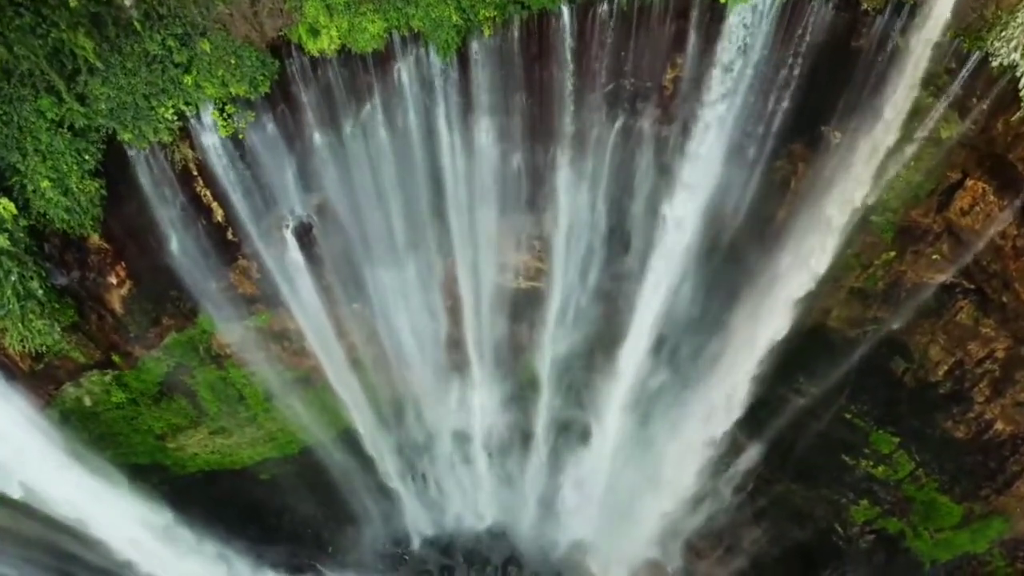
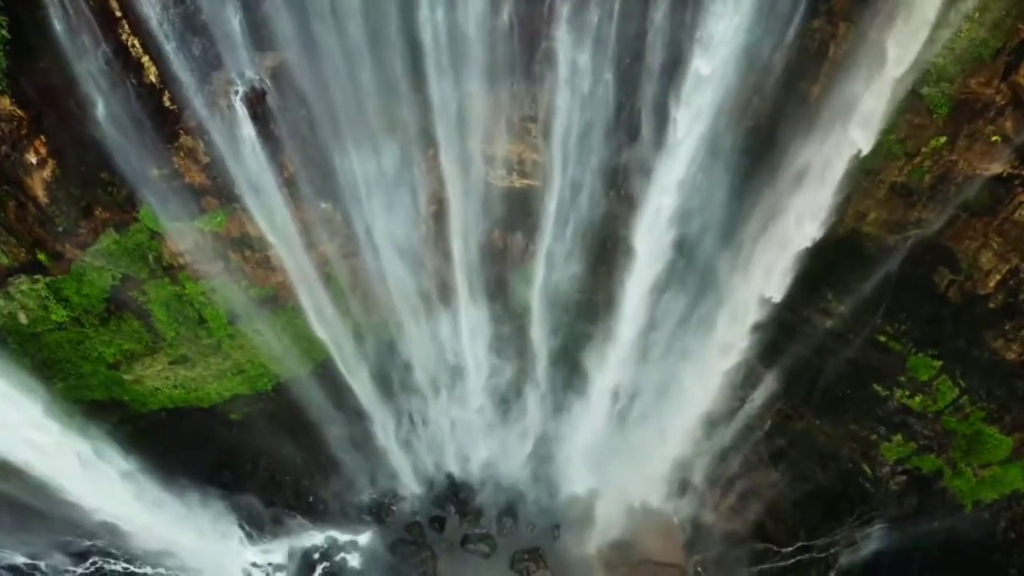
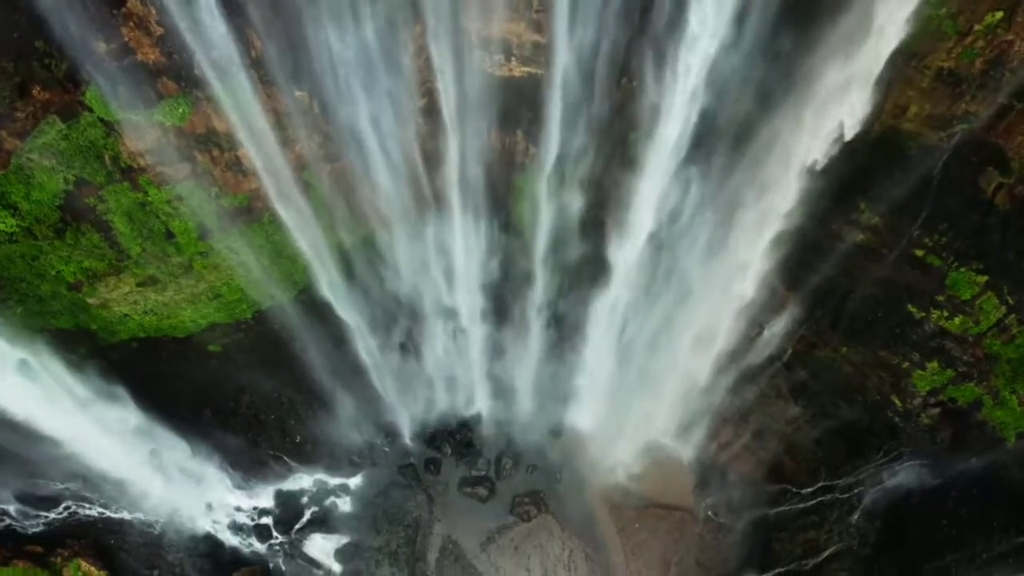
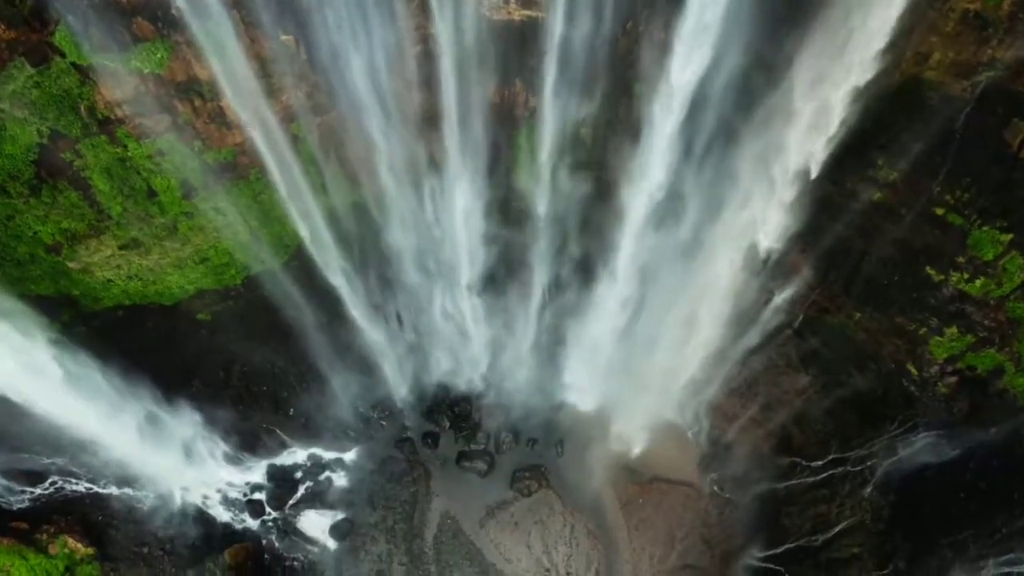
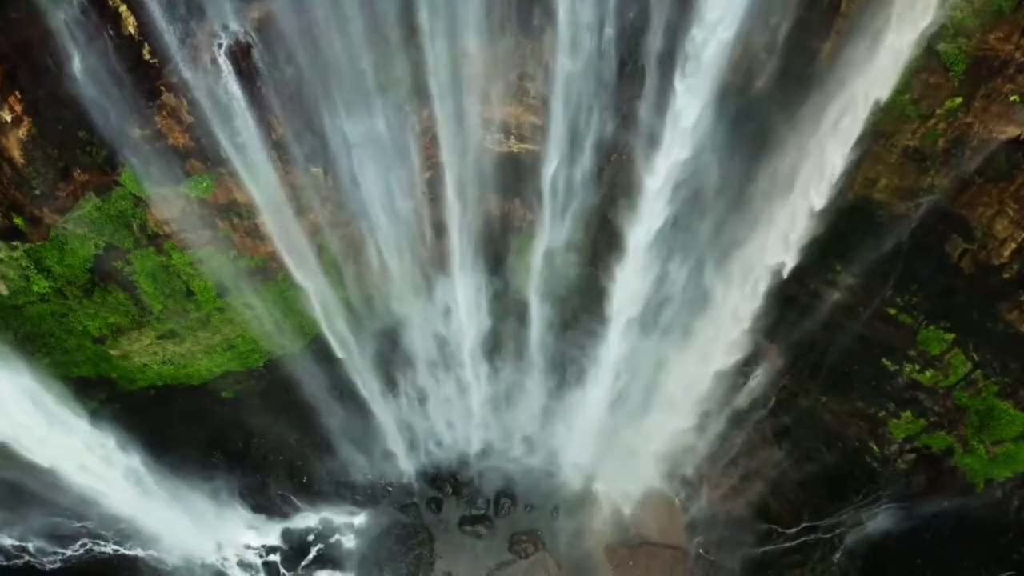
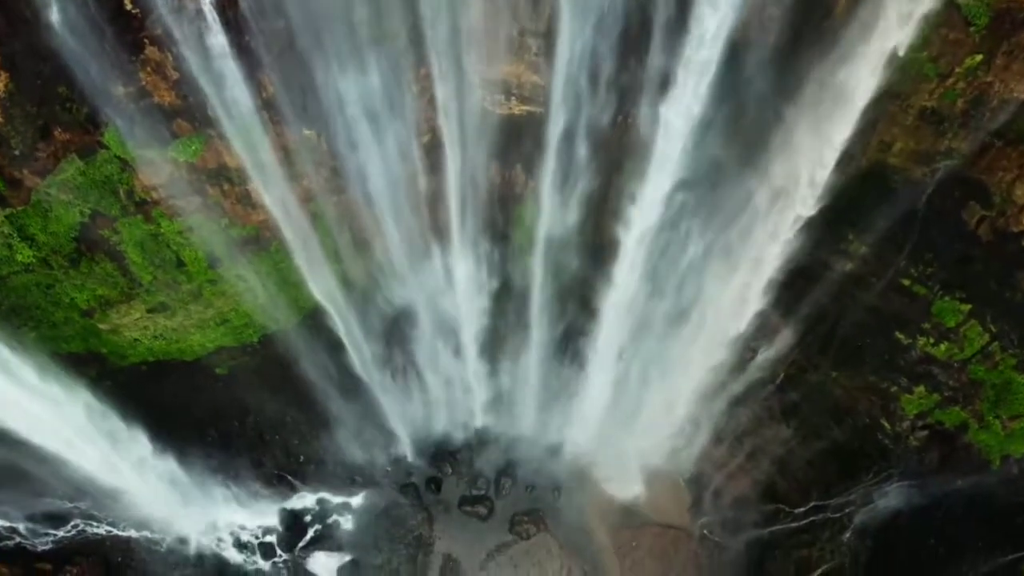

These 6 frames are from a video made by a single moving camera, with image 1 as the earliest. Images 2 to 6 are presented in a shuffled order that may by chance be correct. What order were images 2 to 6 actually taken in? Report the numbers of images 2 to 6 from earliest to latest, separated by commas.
2, 5, 6, 3, 4
